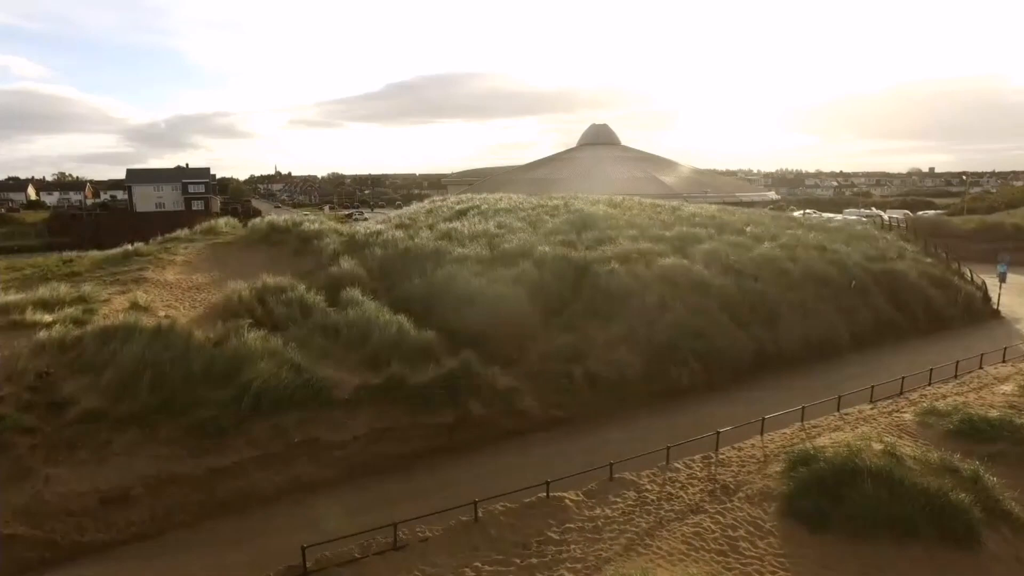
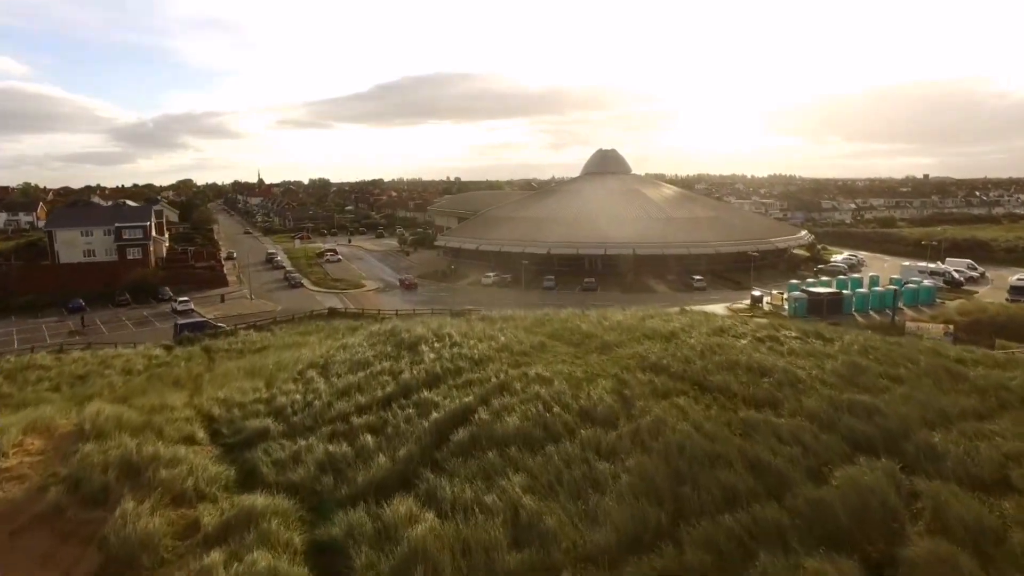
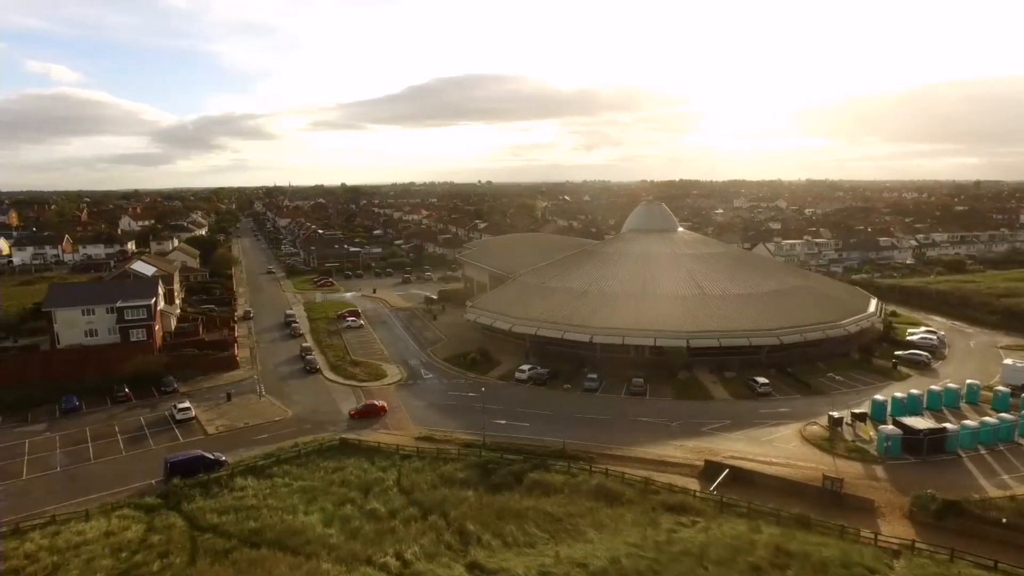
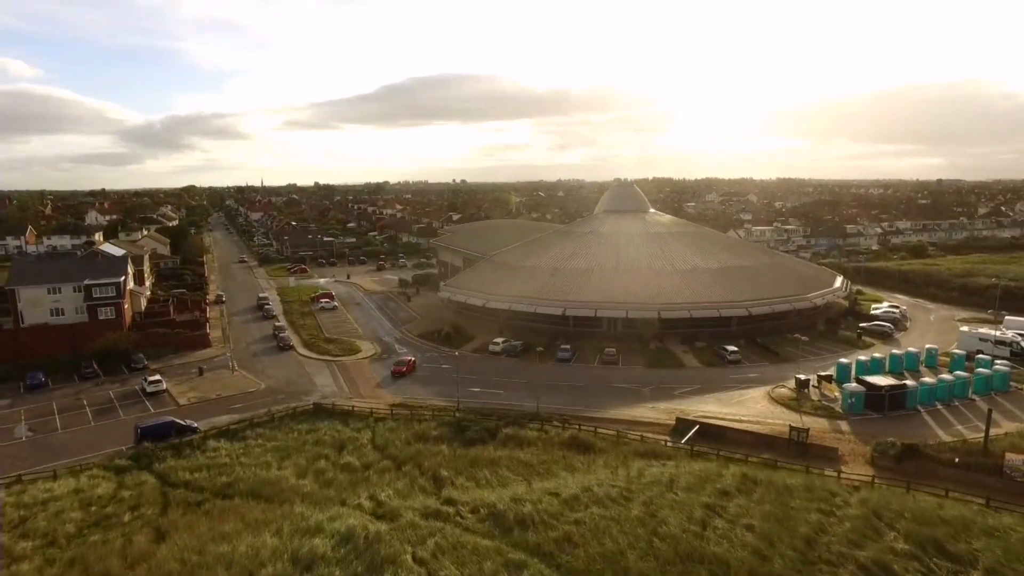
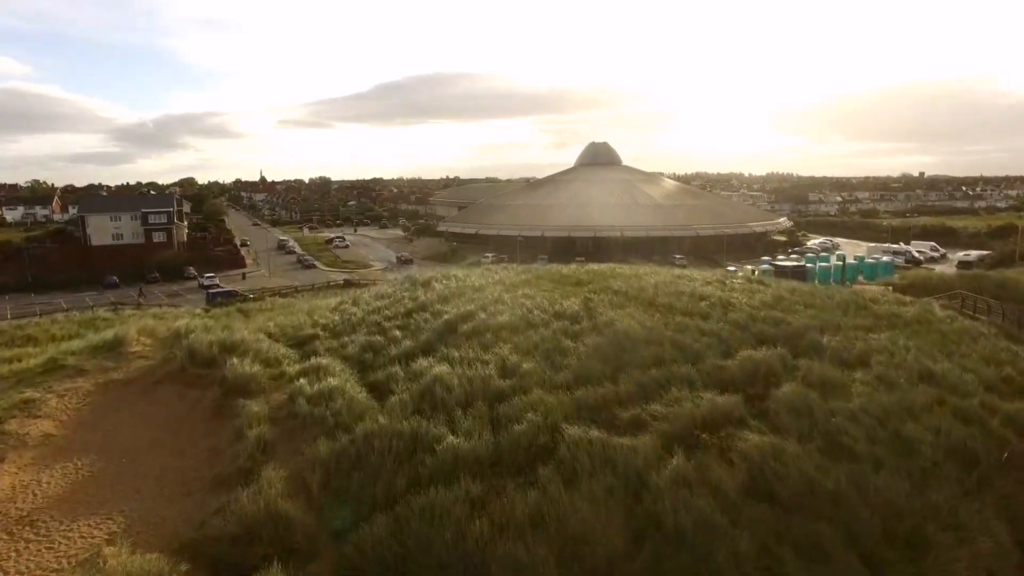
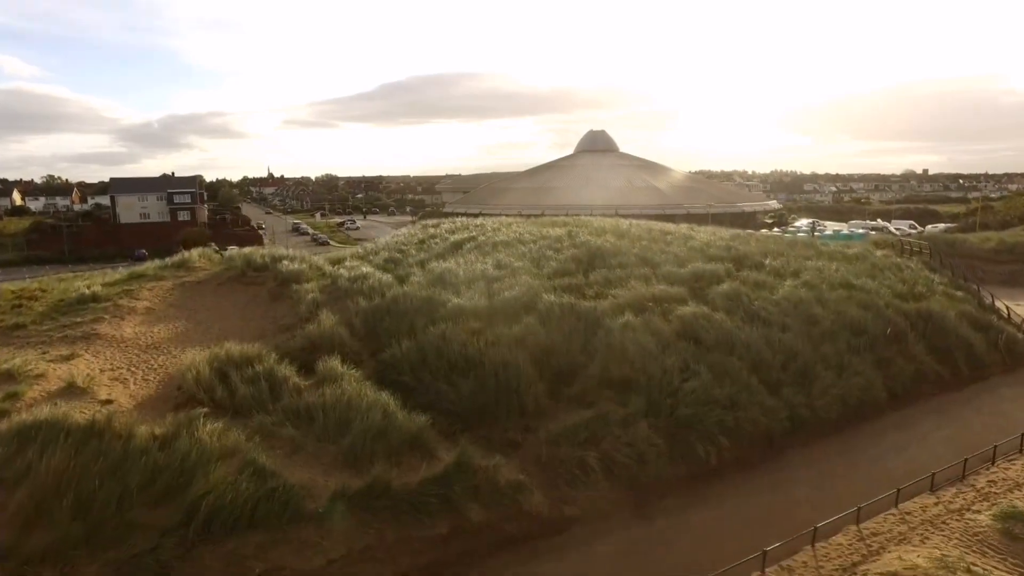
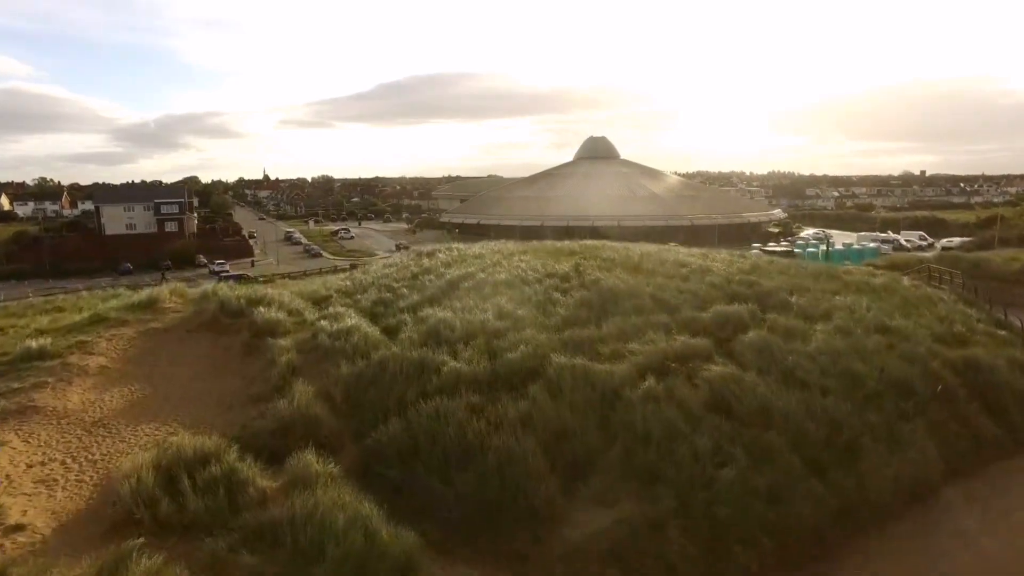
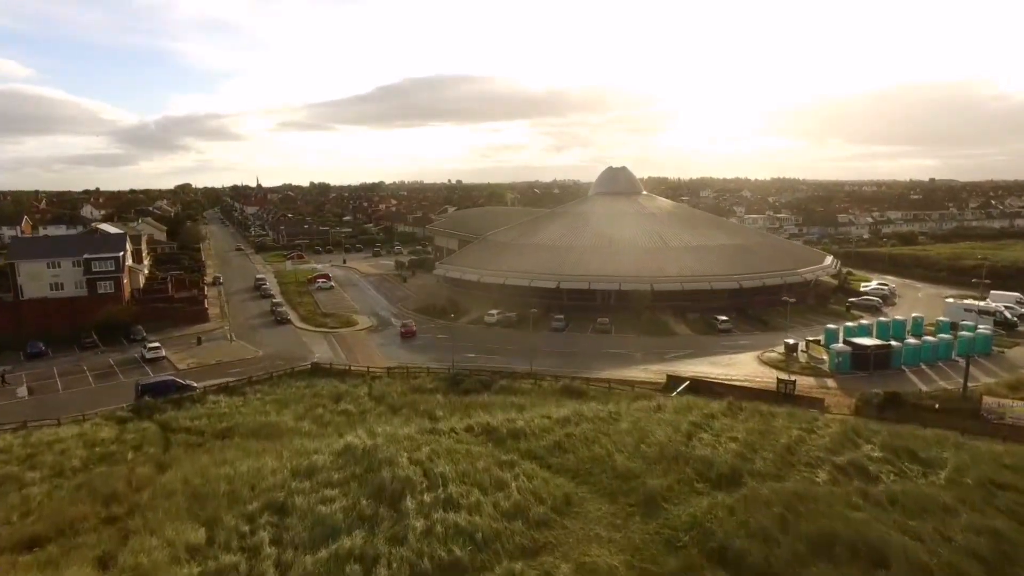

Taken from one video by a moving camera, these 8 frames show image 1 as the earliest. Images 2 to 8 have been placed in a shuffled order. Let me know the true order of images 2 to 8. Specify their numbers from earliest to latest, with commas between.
6, 7, 5, 2, 8, 4, 3
